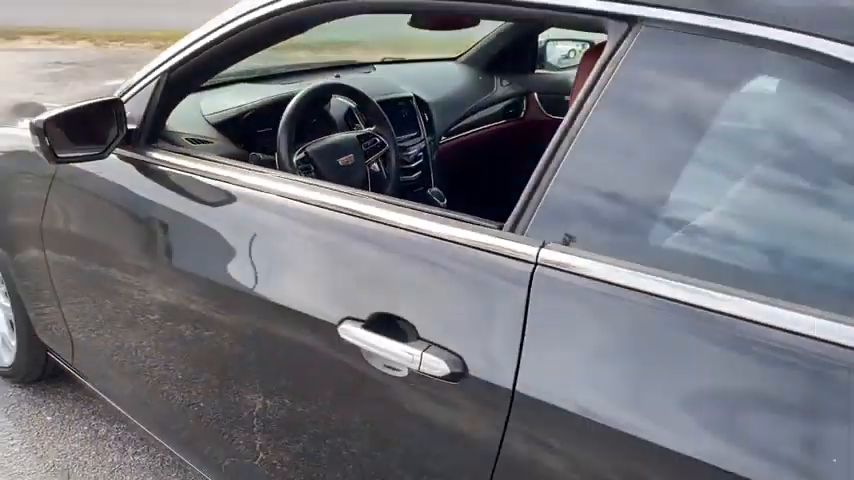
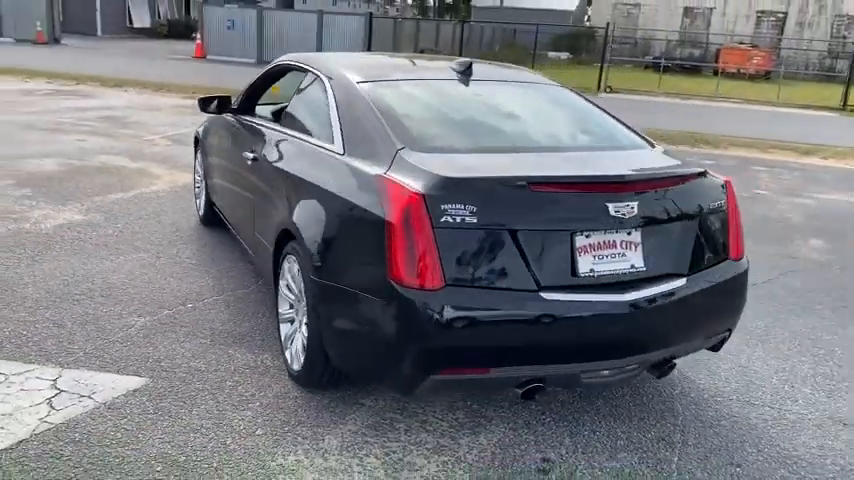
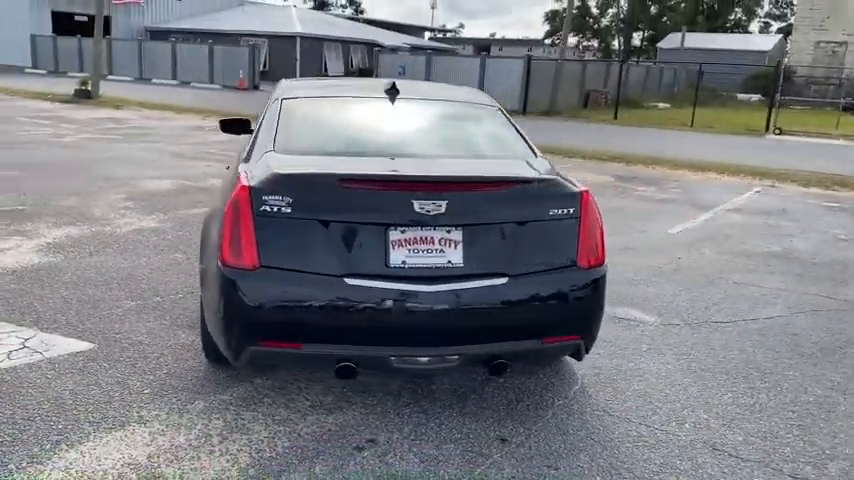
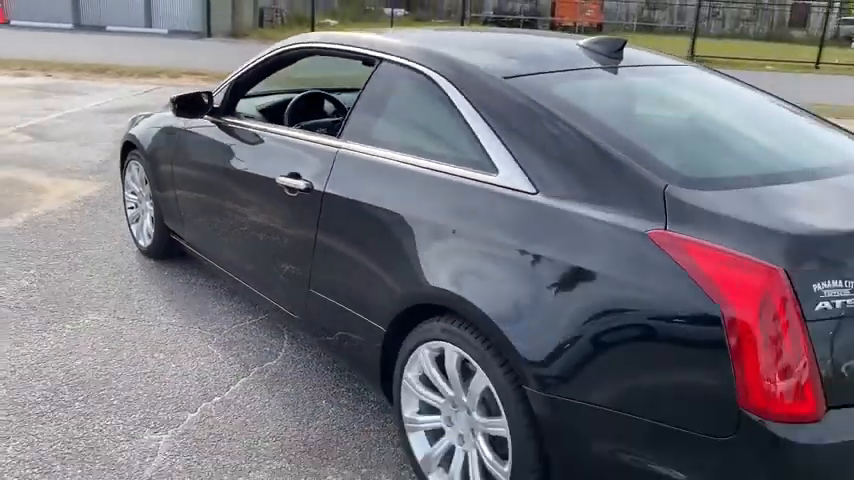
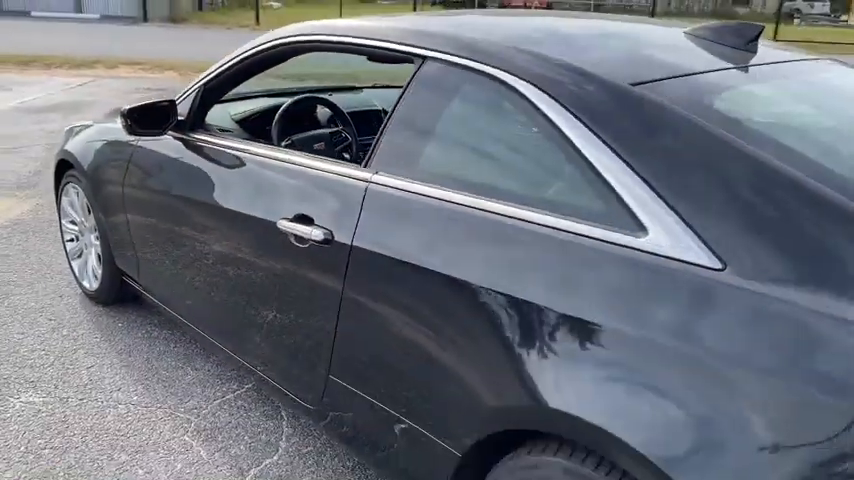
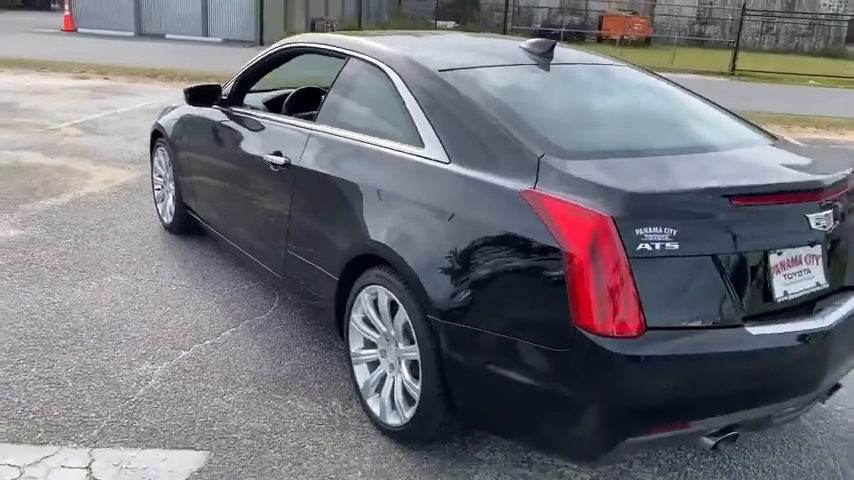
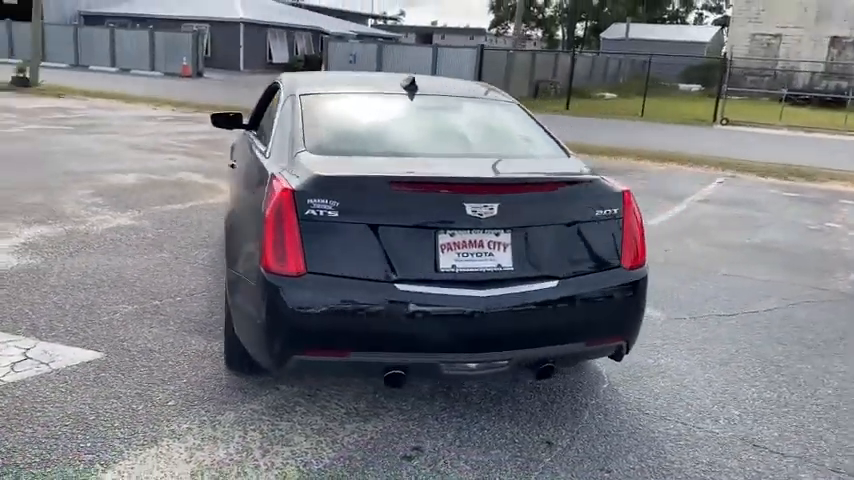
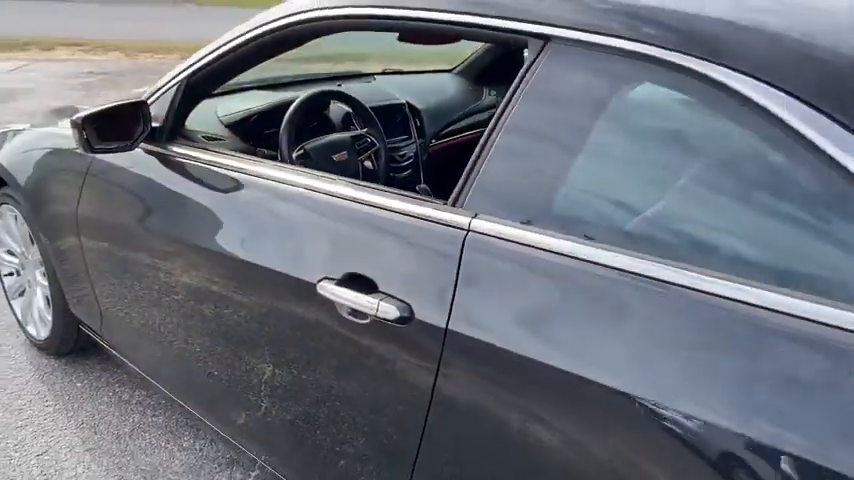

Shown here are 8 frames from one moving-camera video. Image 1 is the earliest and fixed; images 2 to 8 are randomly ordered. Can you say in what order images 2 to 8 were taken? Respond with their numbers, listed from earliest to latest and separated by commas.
8, 5, 4, 6, 2, 7, 3
